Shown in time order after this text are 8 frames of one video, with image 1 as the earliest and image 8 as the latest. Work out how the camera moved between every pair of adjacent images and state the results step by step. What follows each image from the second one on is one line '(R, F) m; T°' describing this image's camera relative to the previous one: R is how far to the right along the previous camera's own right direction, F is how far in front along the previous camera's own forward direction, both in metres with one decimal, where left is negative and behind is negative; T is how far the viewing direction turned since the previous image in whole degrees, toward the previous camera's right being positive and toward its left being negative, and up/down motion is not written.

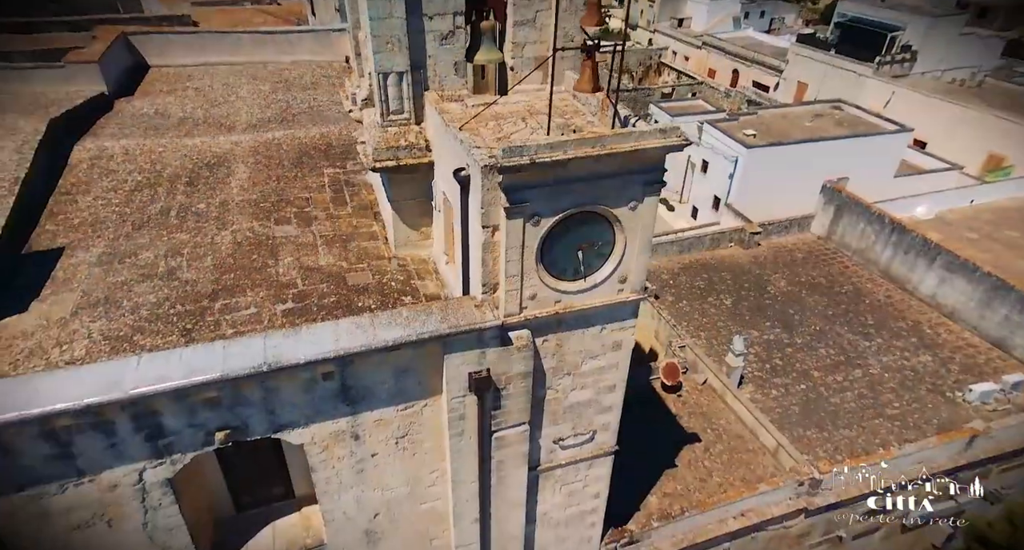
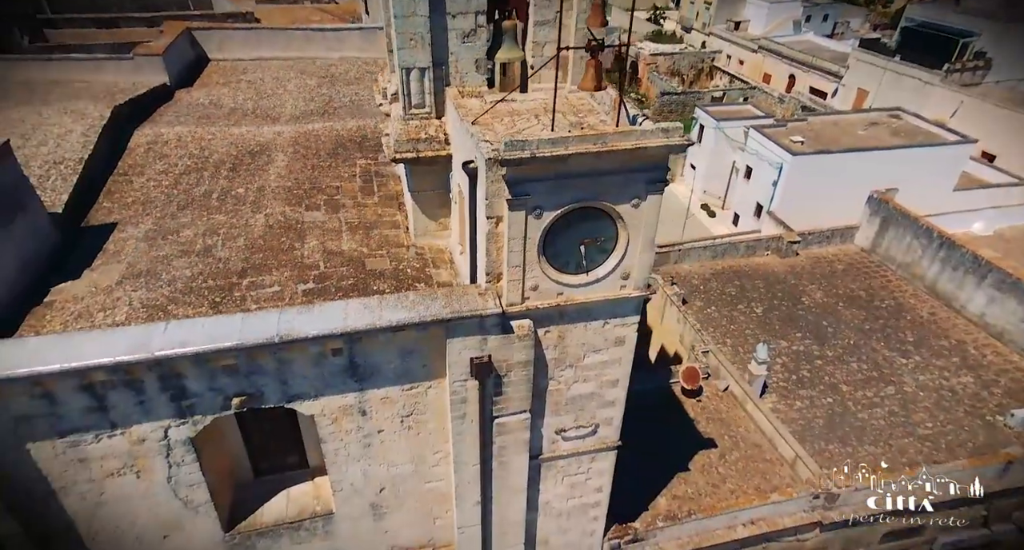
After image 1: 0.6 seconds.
(+0.6, -0.3) m; -5°
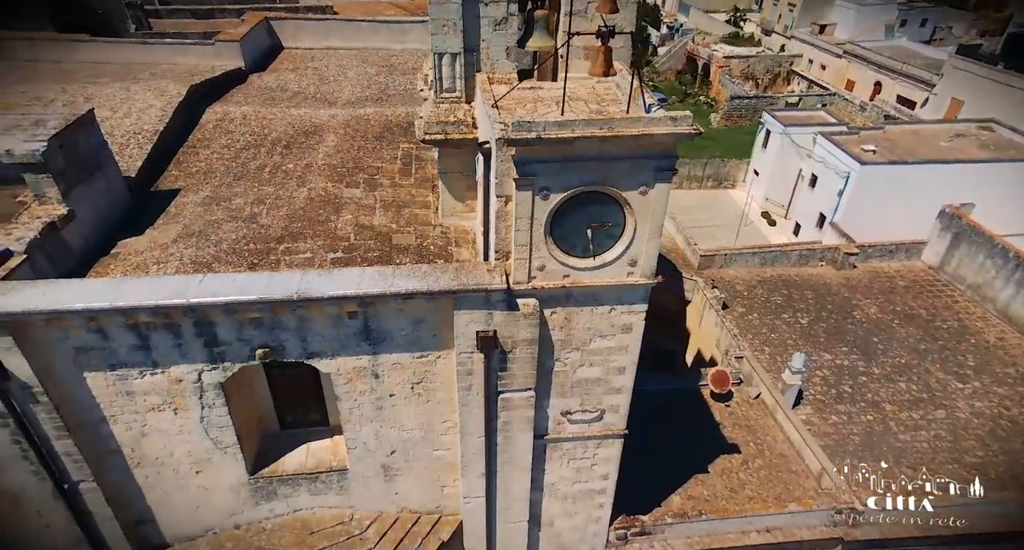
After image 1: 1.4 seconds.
(+0.9, -0.3) m; -7°
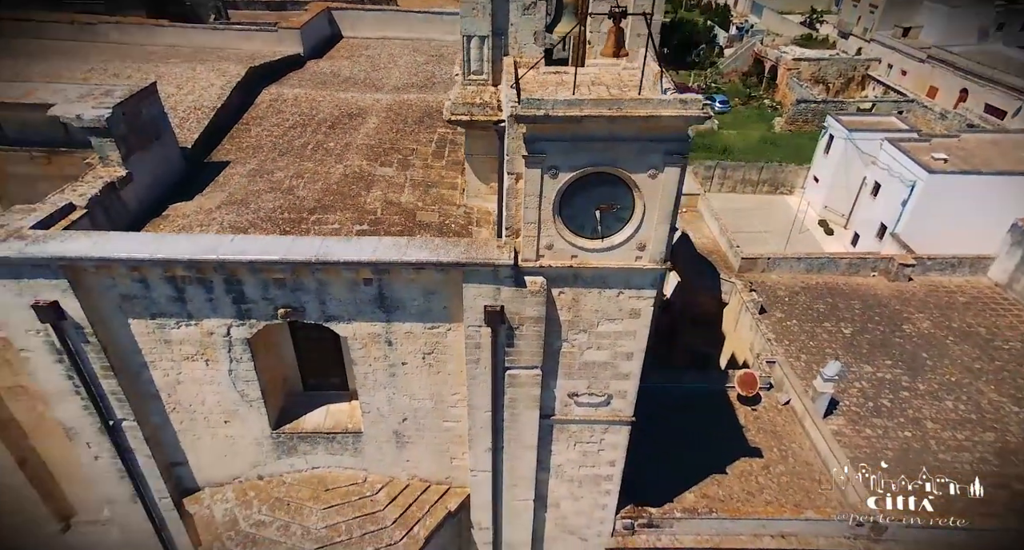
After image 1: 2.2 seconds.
(+0.8, -0.2) m; -6°
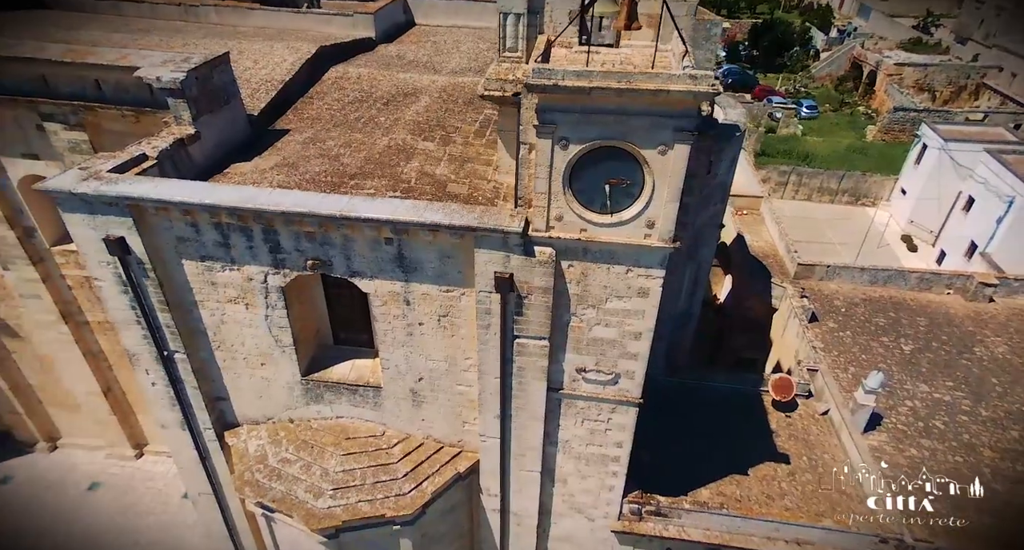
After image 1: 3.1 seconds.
(+1.1, -0.2) m; -8°
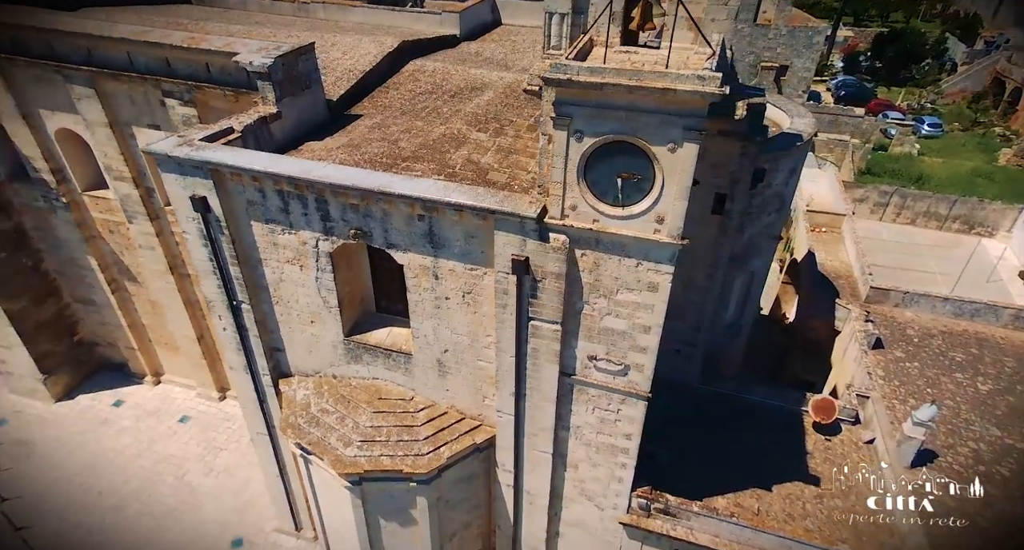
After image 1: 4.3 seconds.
(+1.4, -0.4) m; -10°
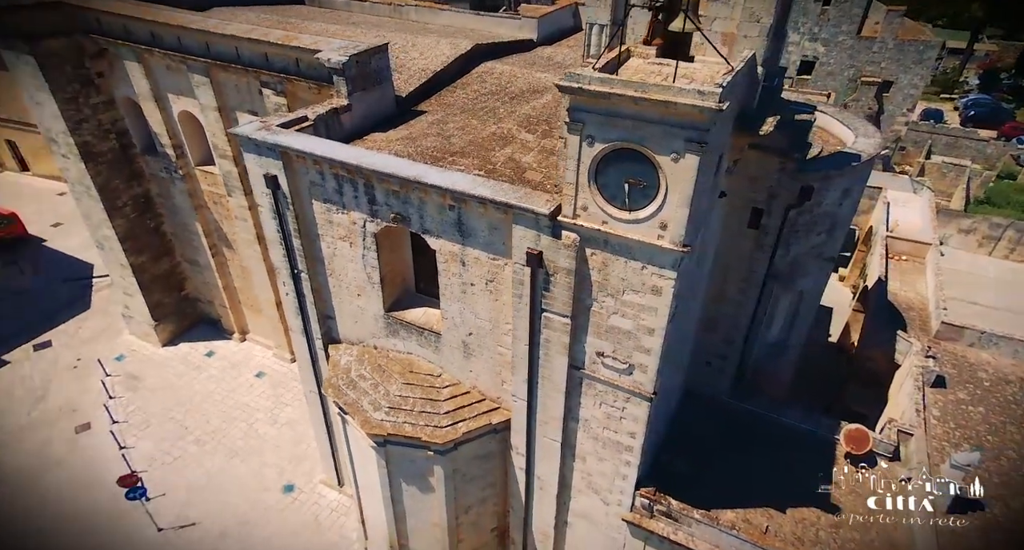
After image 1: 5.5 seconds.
(+1.5, -0.6) m; -10°
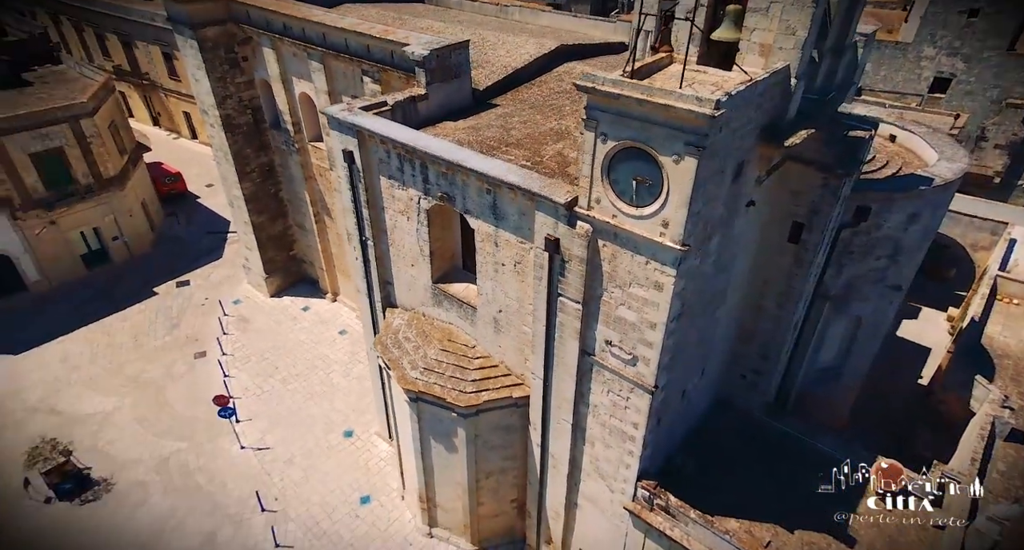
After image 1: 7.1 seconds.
(+1.9, -0.7) m; -12°
